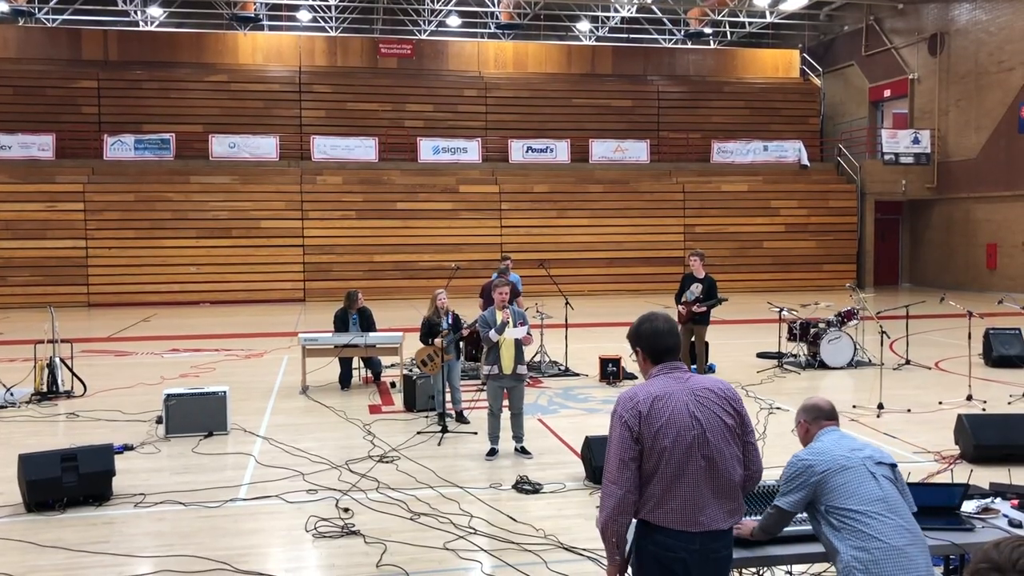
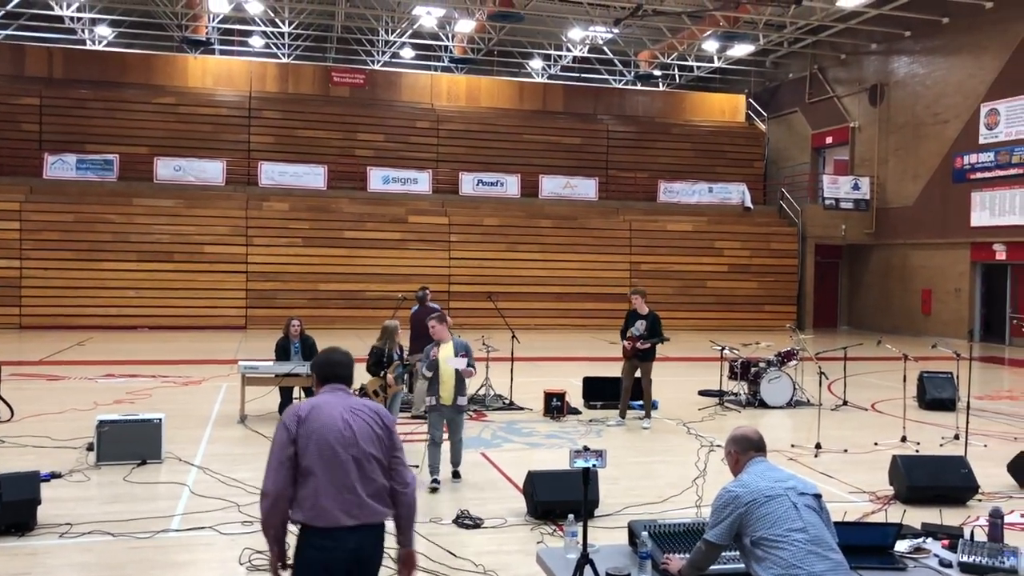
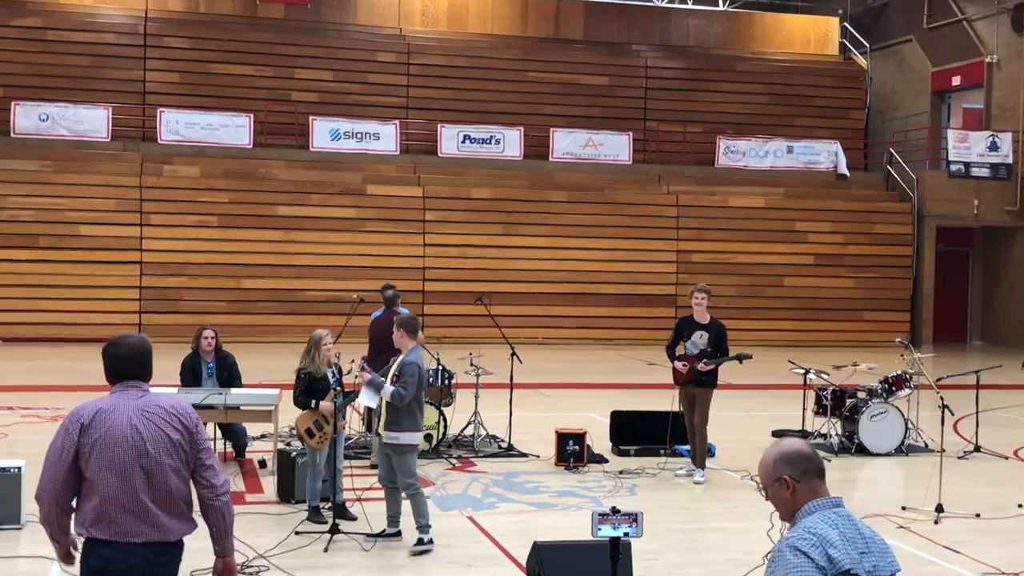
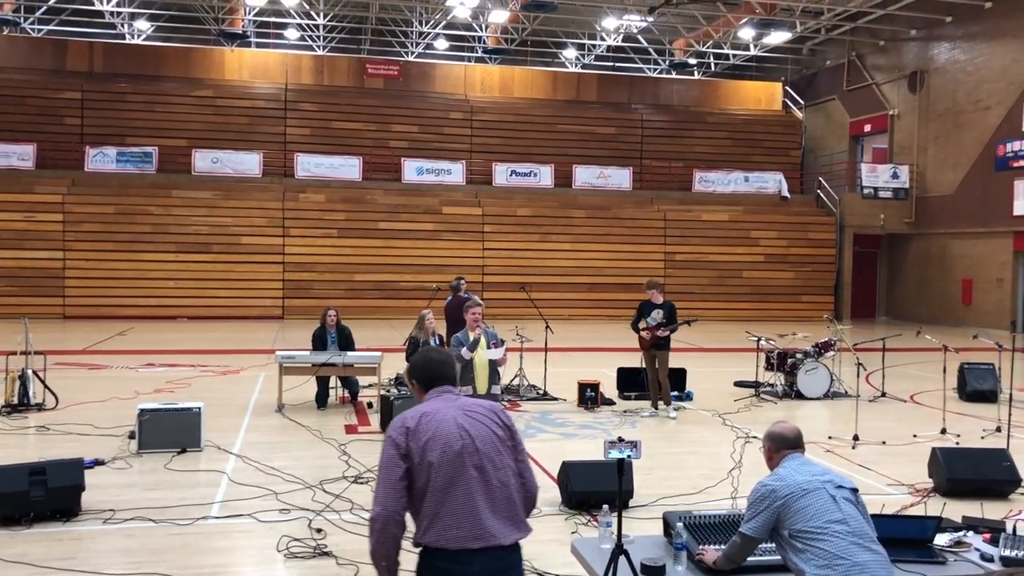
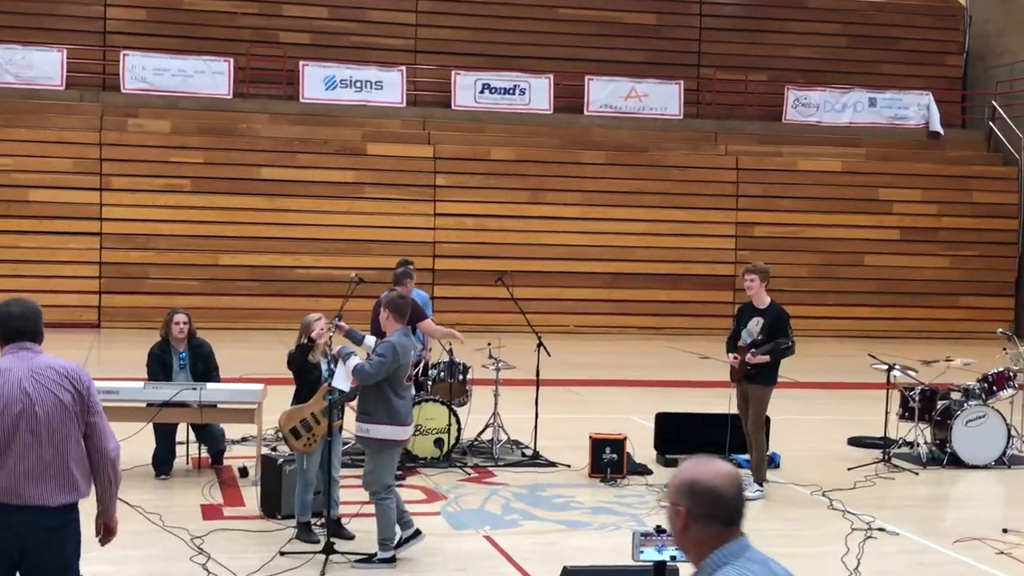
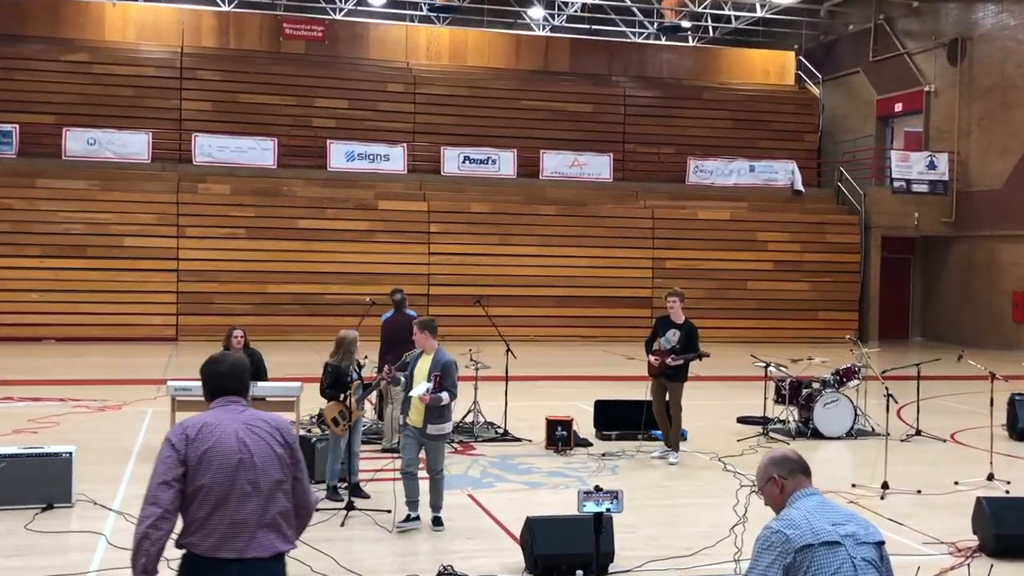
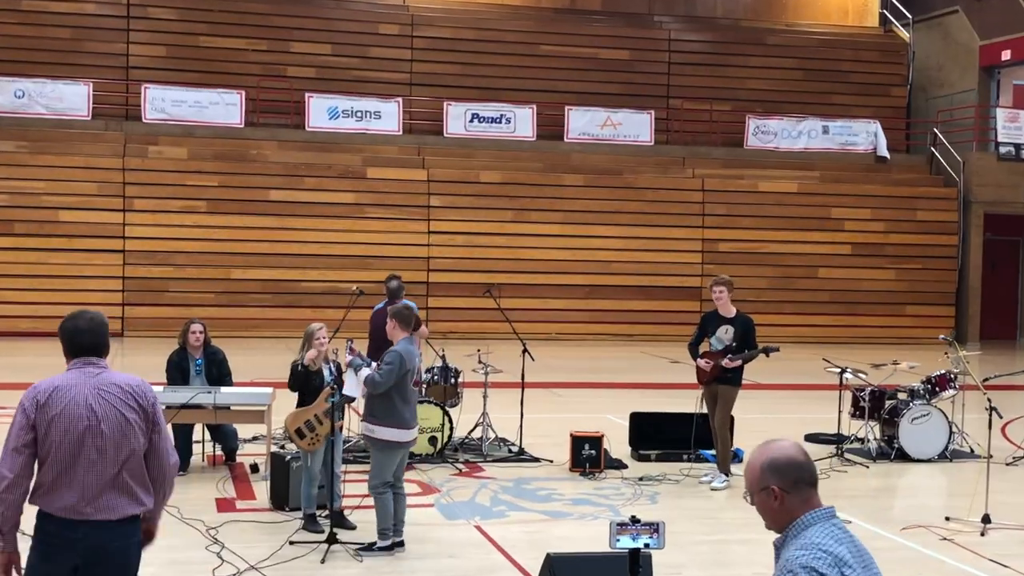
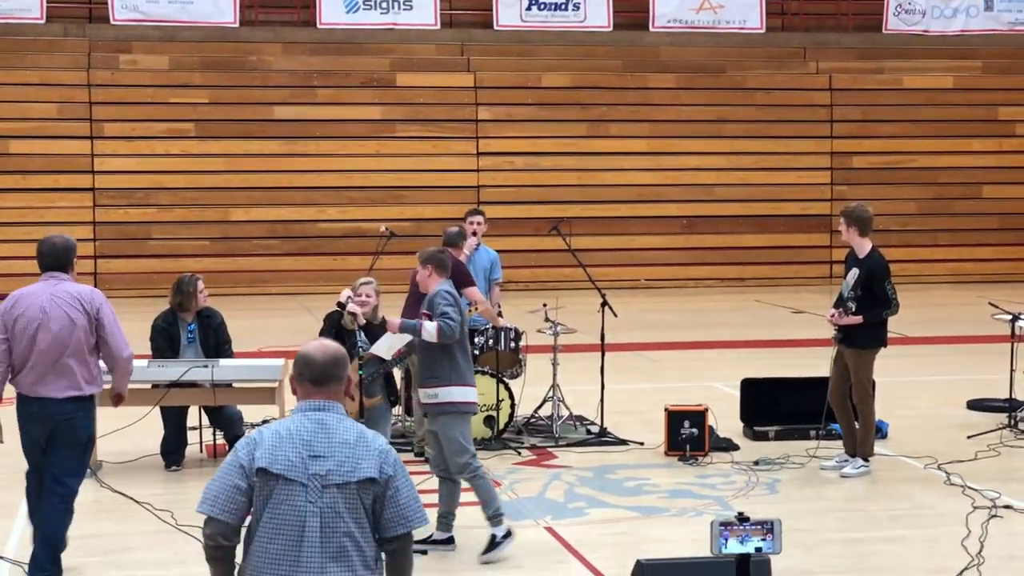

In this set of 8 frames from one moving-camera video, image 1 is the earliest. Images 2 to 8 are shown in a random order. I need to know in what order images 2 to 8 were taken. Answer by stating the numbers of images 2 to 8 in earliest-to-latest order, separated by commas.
4, 2, 6, 3, 7, 5, 8
